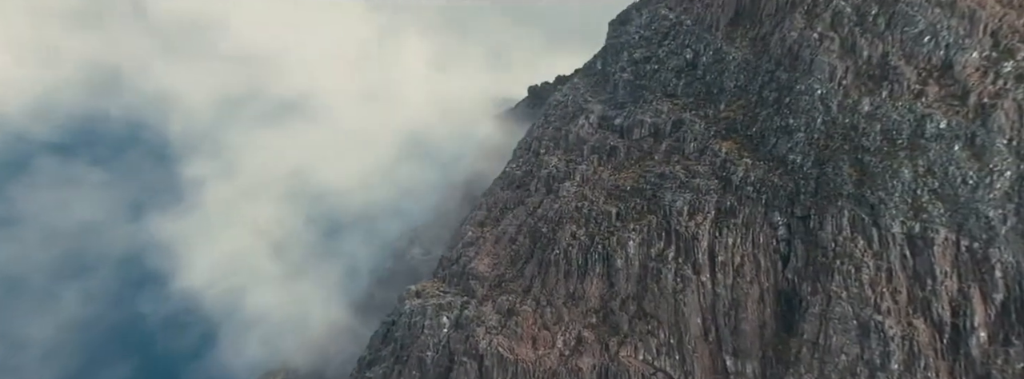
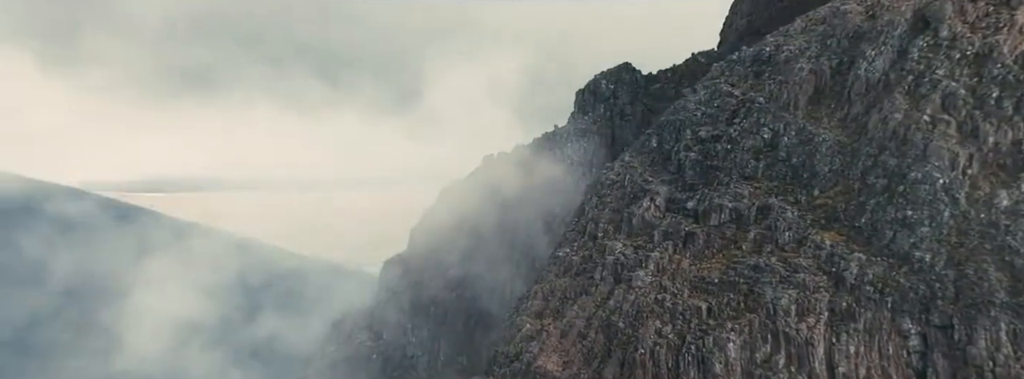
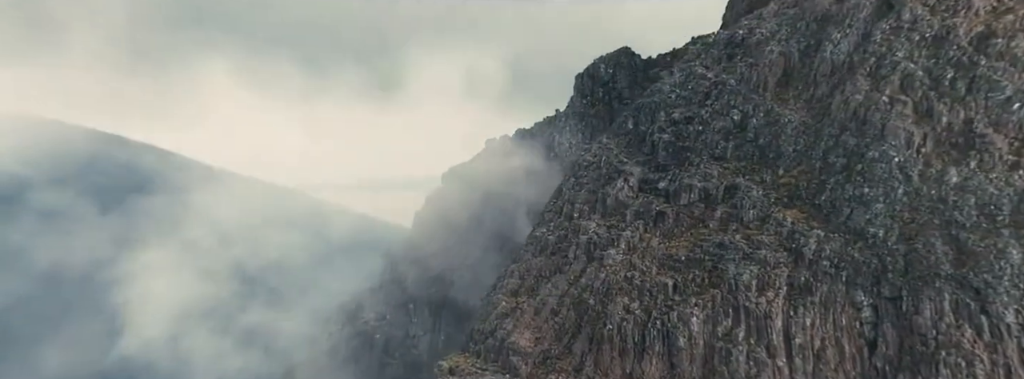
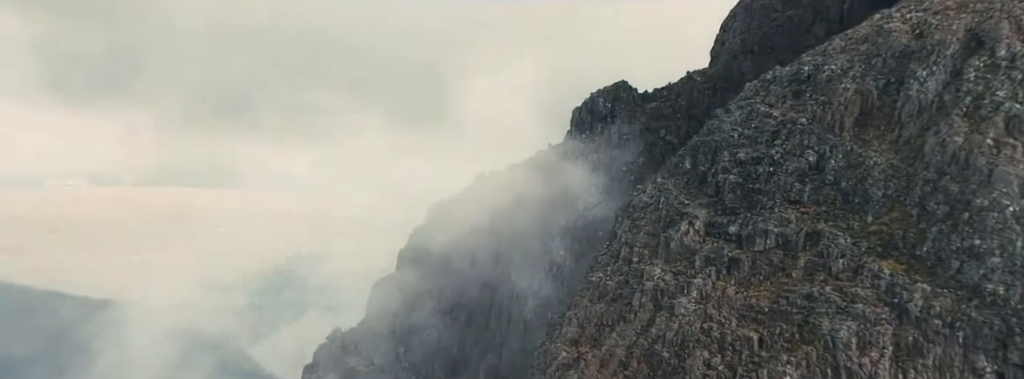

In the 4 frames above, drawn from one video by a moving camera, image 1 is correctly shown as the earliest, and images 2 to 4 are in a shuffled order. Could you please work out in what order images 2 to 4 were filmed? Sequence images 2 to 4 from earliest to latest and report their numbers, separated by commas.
3, 2, 4
